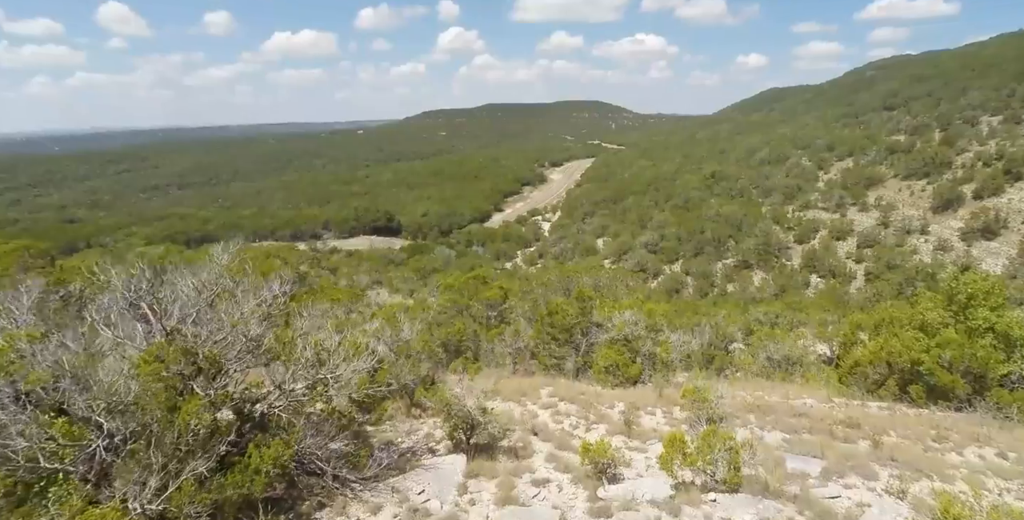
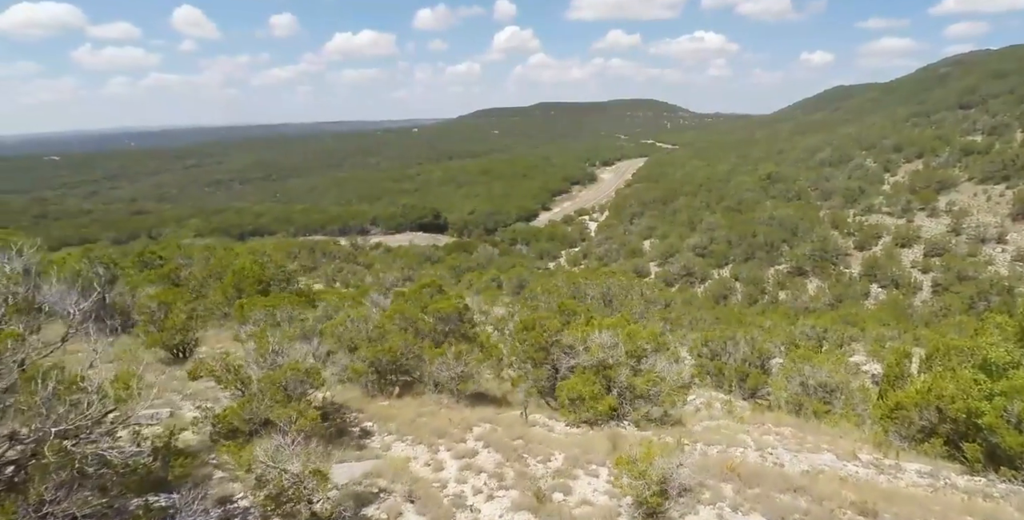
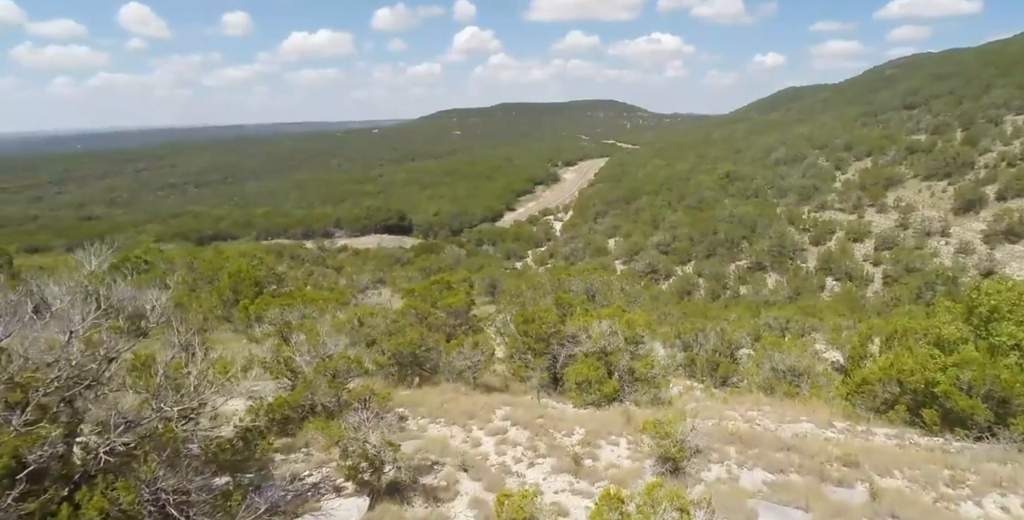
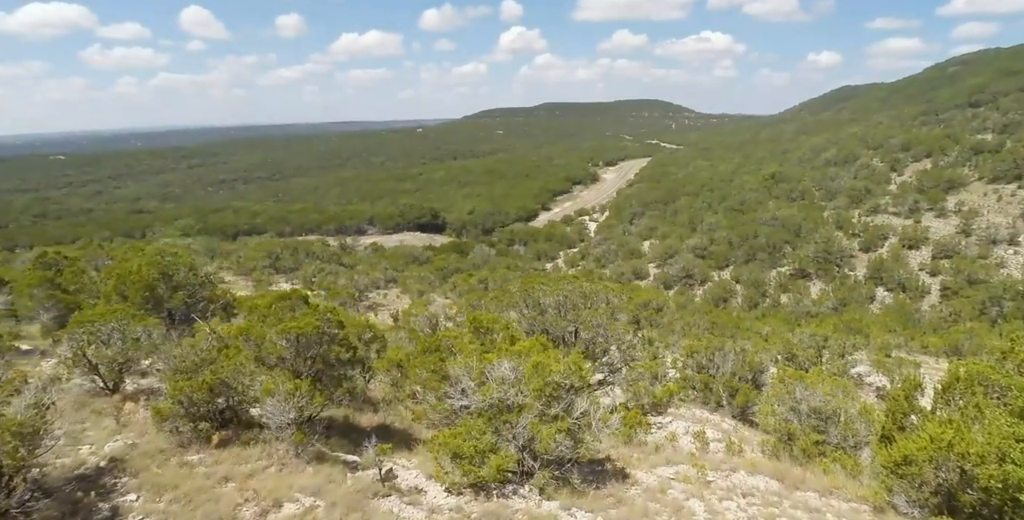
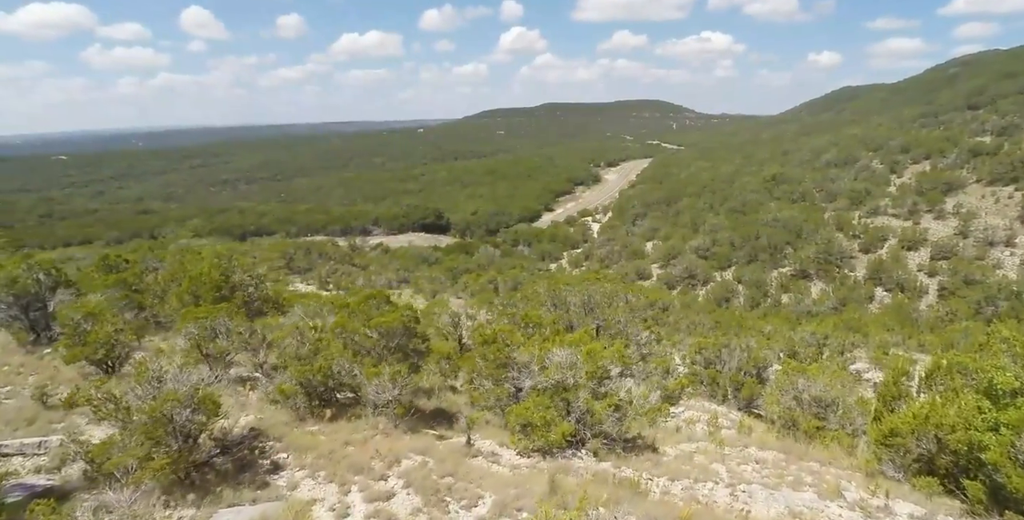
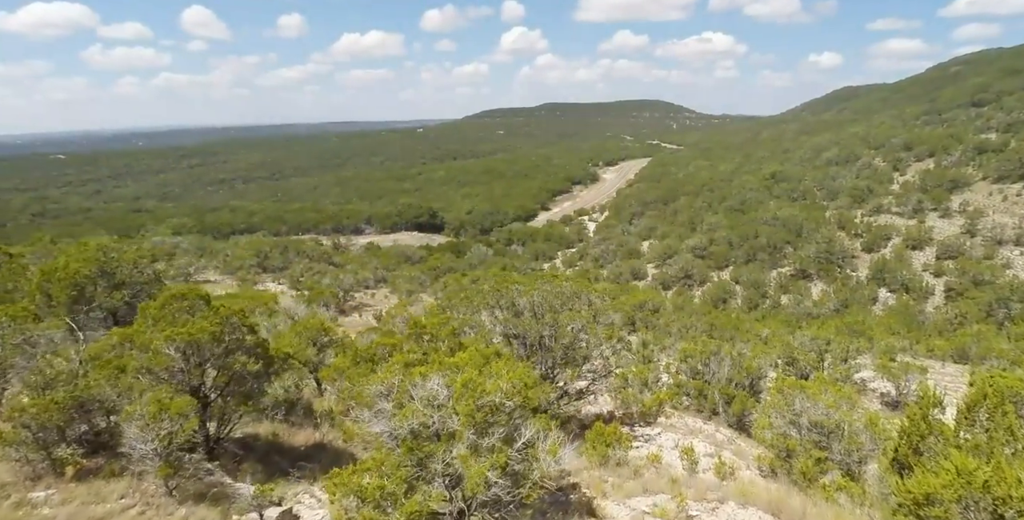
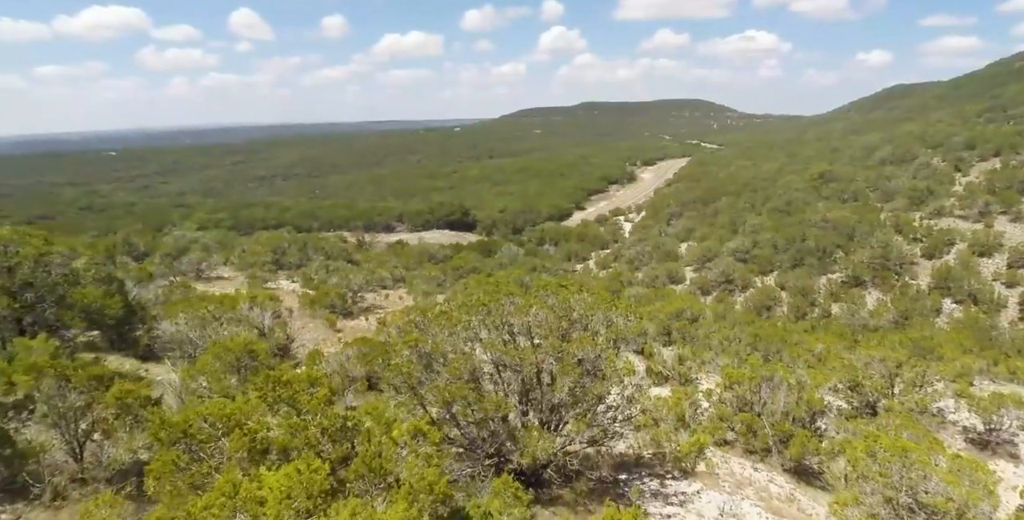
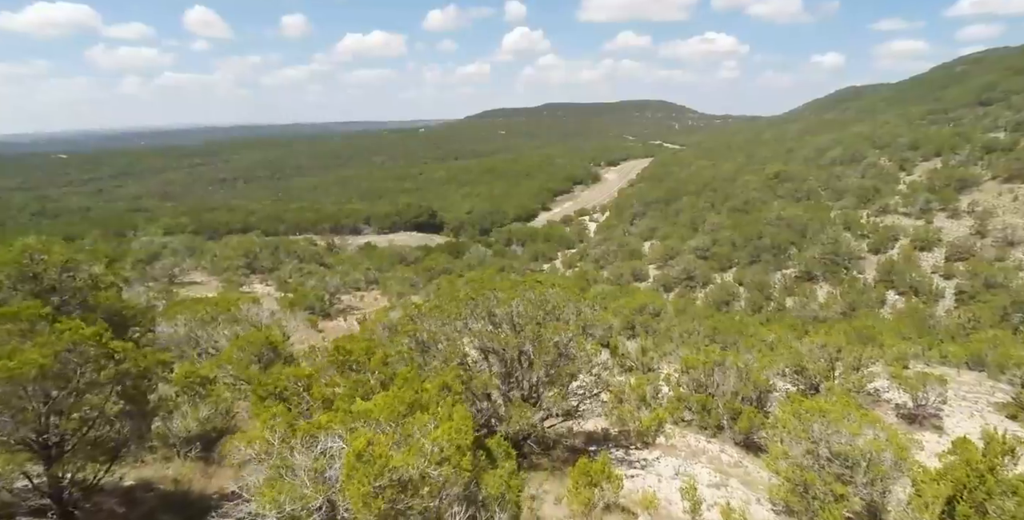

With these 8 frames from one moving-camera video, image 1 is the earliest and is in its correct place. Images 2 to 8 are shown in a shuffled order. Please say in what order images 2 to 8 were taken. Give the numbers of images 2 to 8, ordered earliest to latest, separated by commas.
3, 2, 5, 4, 6, 8, 7
